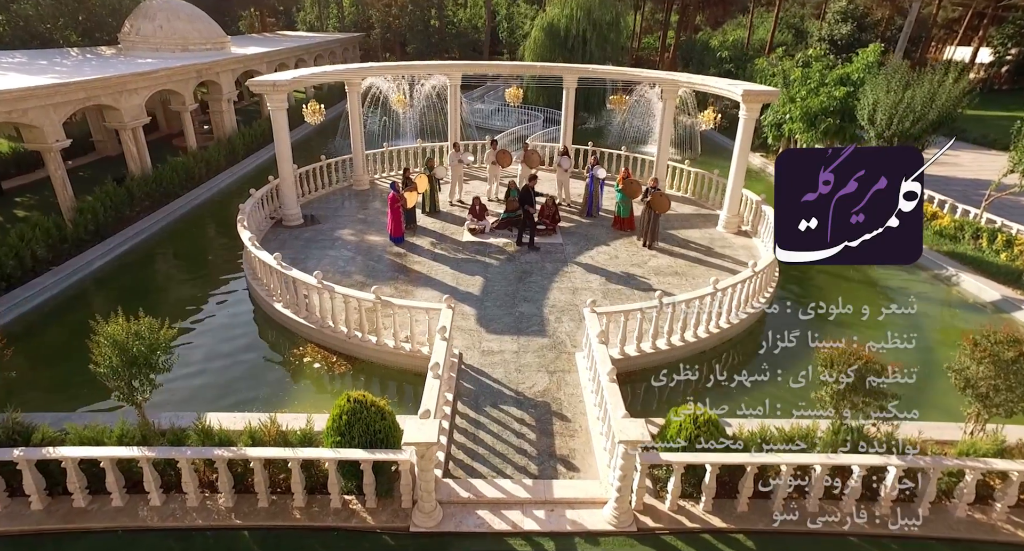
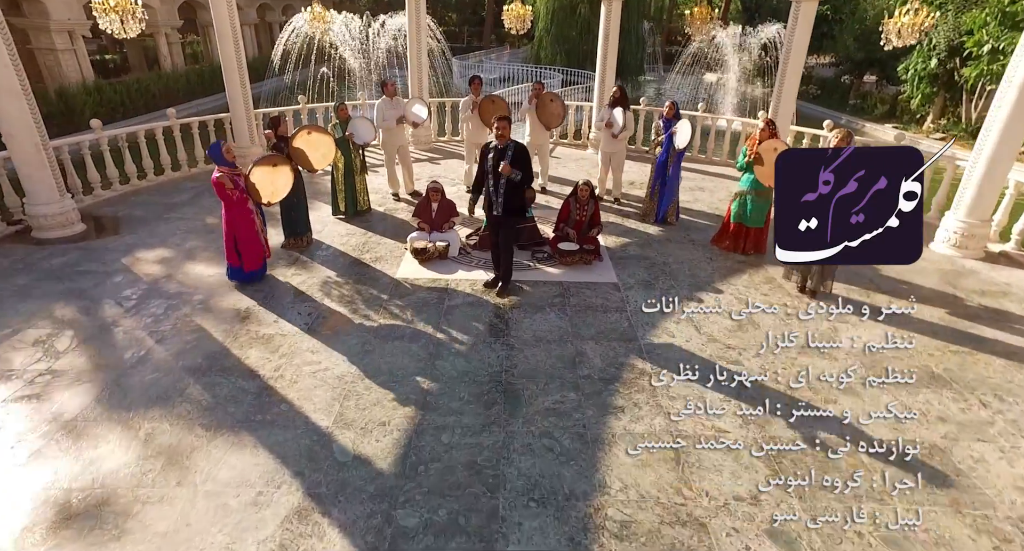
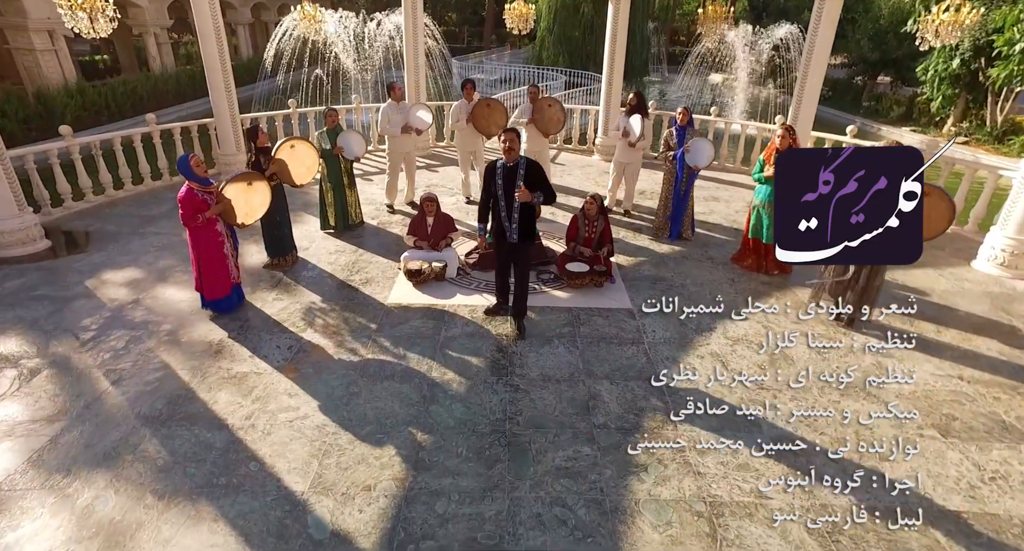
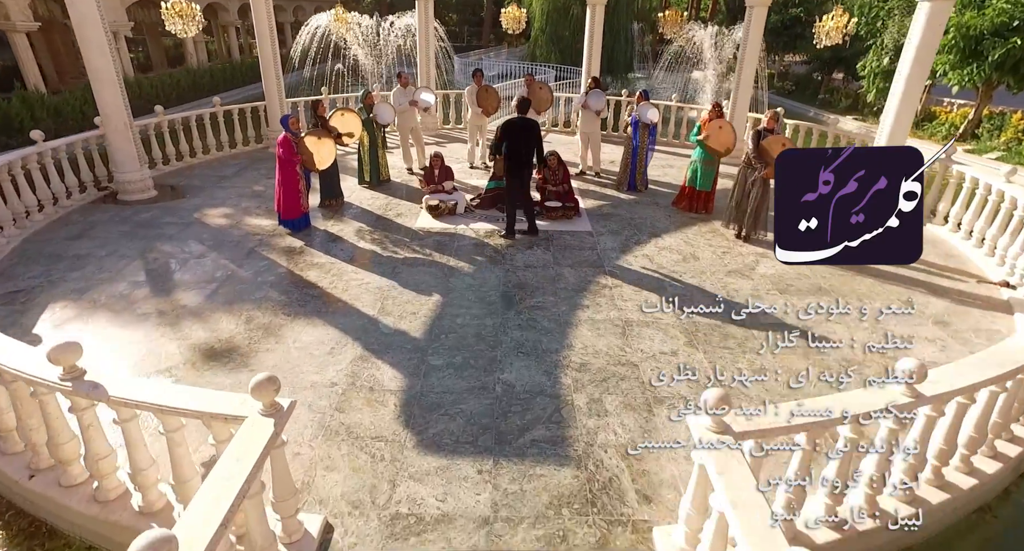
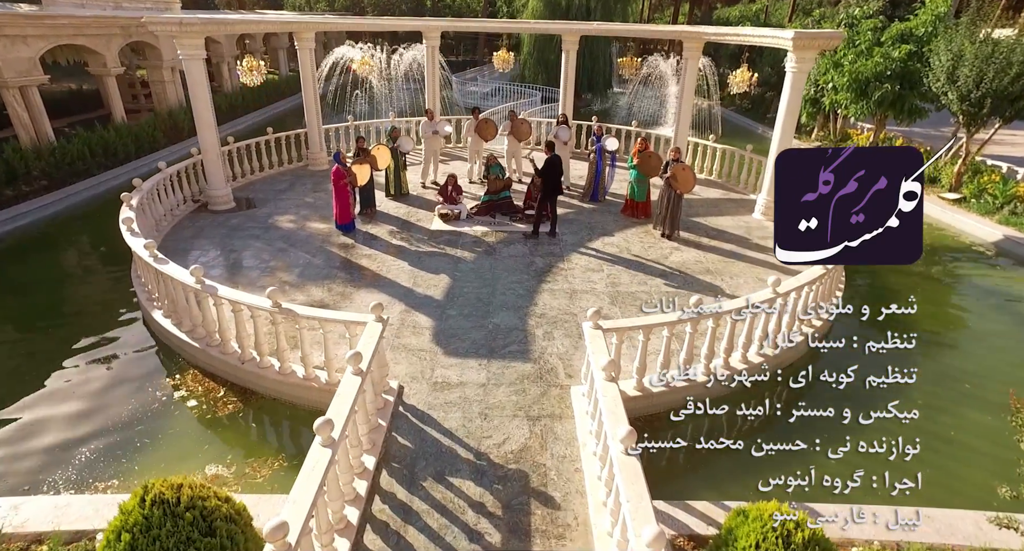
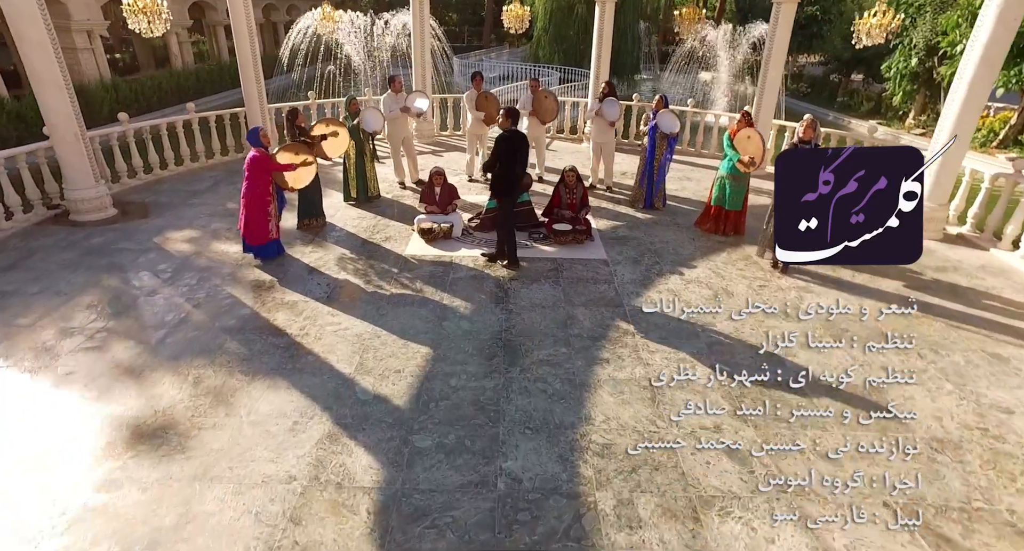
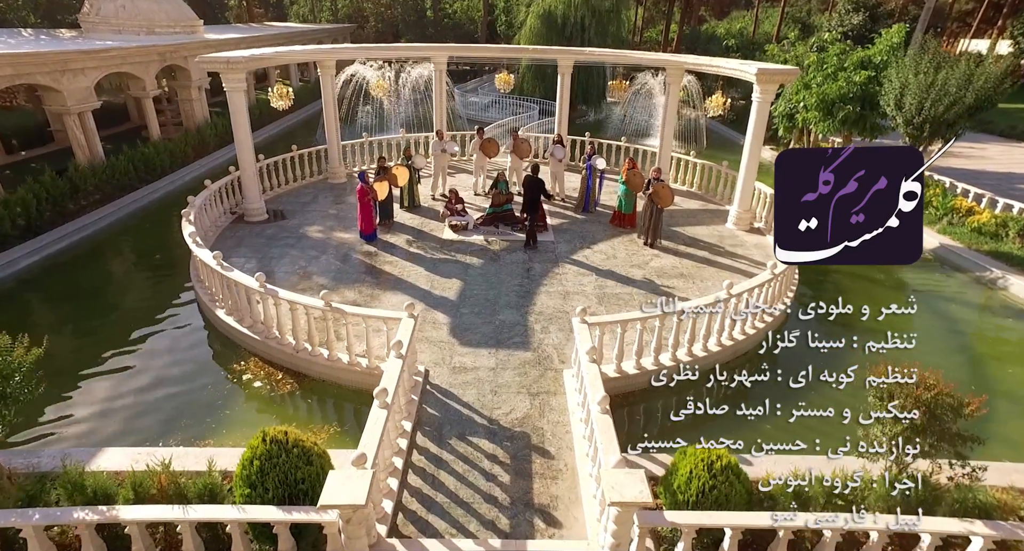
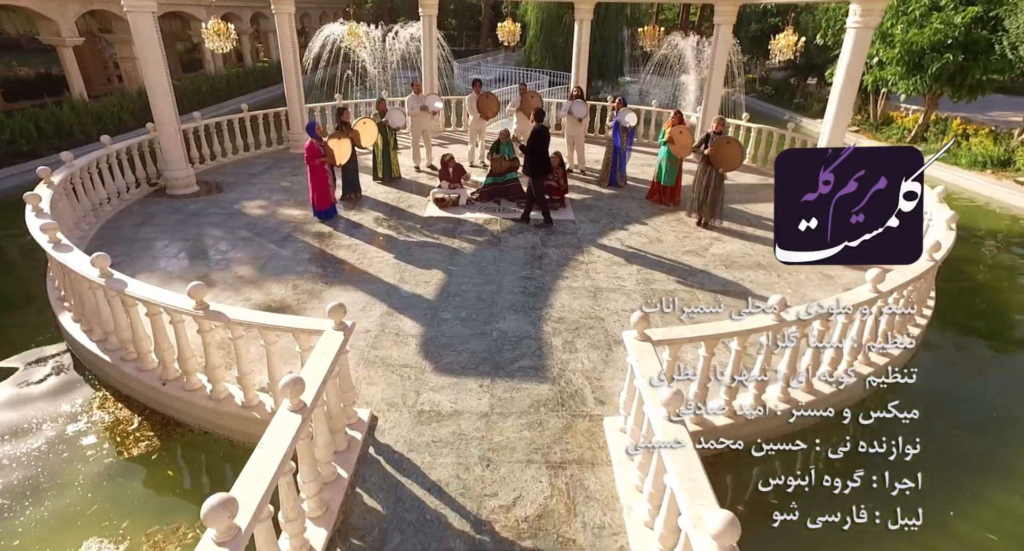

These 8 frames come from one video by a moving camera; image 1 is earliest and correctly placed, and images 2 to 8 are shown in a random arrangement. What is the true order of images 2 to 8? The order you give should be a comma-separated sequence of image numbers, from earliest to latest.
7, 5, 8, 4, 6, 2, 3
